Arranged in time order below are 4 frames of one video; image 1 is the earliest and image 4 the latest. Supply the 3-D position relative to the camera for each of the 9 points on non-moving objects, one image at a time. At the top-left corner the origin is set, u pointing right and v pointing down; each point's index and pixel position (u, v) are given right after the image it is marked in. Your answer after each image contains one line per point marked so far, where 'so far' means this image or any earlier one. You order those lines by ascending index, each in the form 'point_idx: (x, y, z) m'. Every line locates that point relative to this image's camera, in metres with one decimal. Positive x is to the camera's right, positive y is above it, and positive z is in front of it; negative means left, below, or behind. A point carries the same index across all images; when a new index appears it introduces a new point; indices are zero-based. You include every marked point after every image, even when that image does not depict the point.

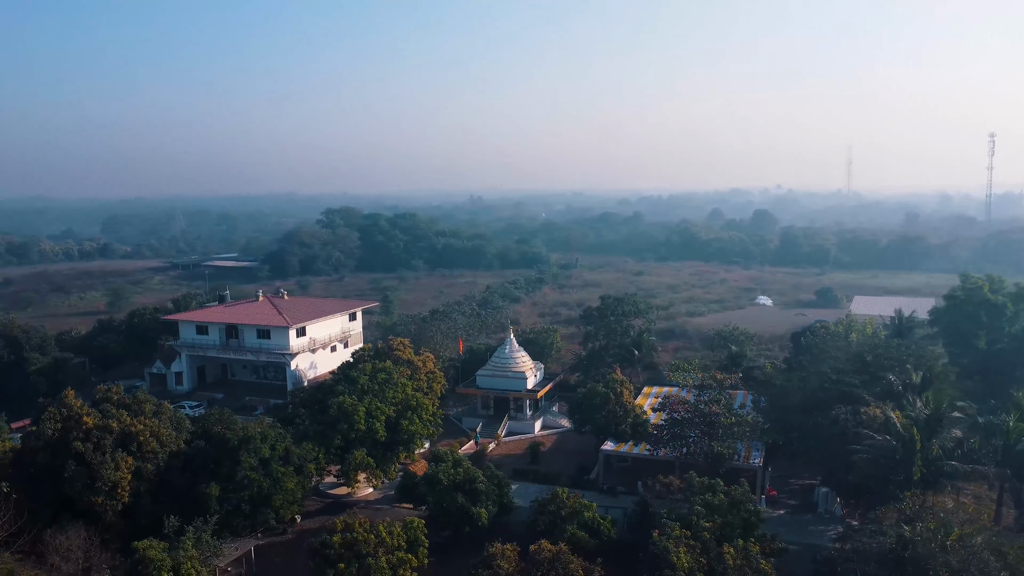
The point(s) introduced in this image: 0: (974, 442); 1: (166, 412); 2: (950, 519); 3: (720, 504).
0: (+10.0, -3.4, +16.7) m
1: (-8.8, -3.2, +19.7) m
2: (+8.1, -4.3, +14.1) m
3: (+4.6, -4.7, +16.8) m
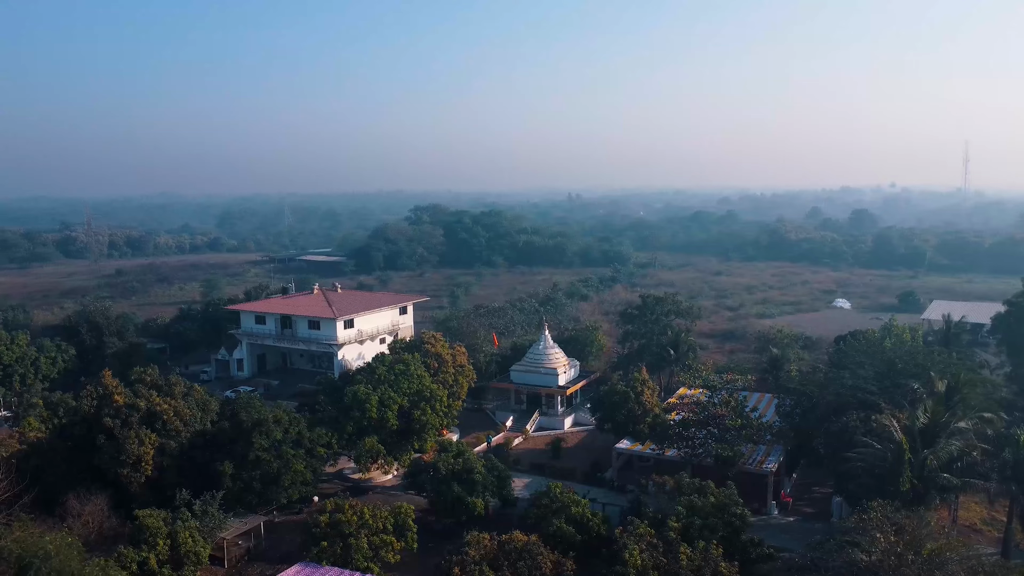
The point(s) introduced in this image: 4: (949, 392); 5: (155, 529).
0: (+9.5, -3.4, +15.8) m
1: (-8.7, -2.9, +21.2) m
2: (+7.3, -4.3, +13.5) m
3: (+4.1, -4.7, +16.6) m
4: (+11.1, -3.0, +19.7) m
5: (-7.4, -5.0, +15.9) m
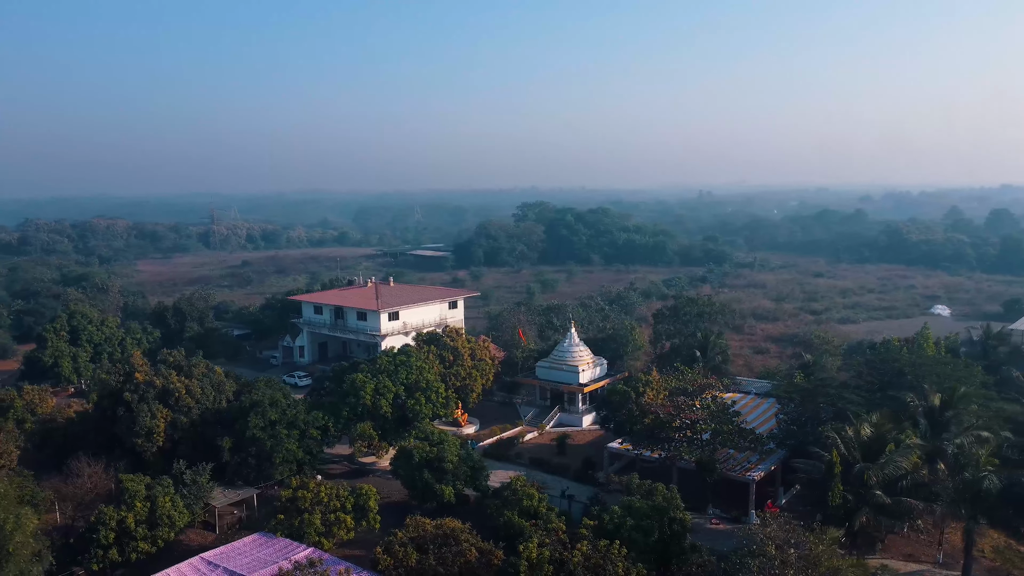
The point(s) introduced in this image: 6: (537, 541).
0: (+8.0, -3.6, +14.9) m
1: (-9.1, -2.6, +23.3) m
2: (+5.3, -4.4, +13.0) m
3: (+2.8, -4.7, +16.6) m
4: (+10.2, -3.2, +18.4) m
5: (-8.7, -4.7, +17.9) m
6: (+0.5, -4.7, +14.4) m
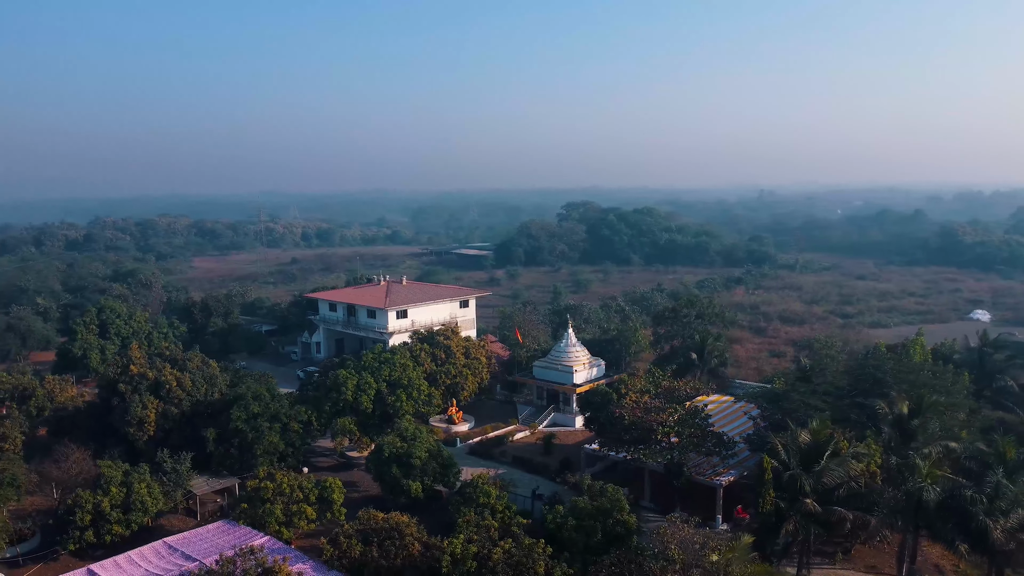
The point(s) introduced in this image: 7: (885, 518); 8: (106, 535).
0: (+6.6, -3.7, +14.6) m
1: (-9.7, -2.5, +24.3) m
2: (+3.9, -4.5, +13.0) m
3: (+1.6, -4.8, +16.7) m
4: (+9.1, -3.3, +18.0) m
5: (-9.8, -4.6, +18.9) m
6: (-0.9, -4.8, +14.7) m
7: (+7.0, -4.4, +14.6) m
8: (-9.7, -5.9, +18.3) m
